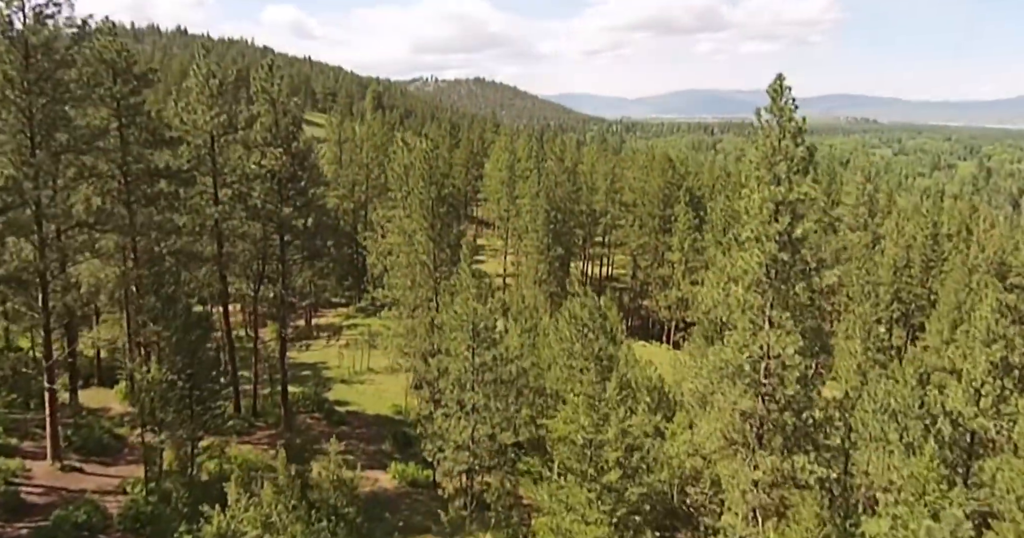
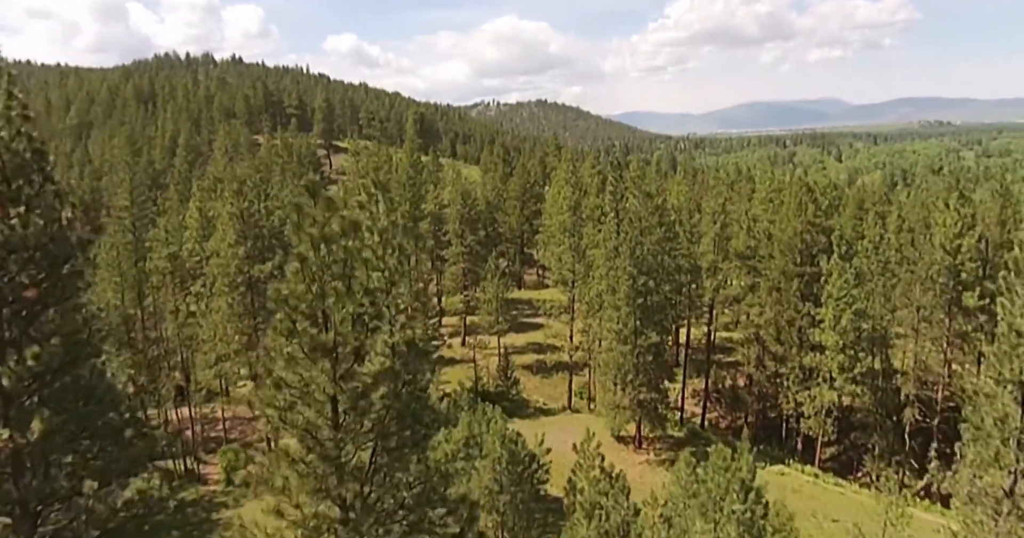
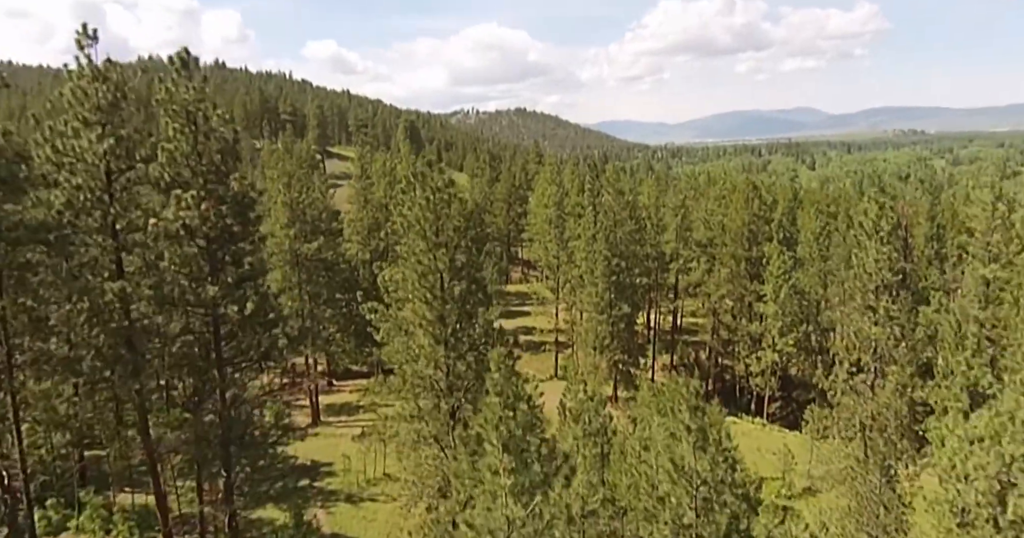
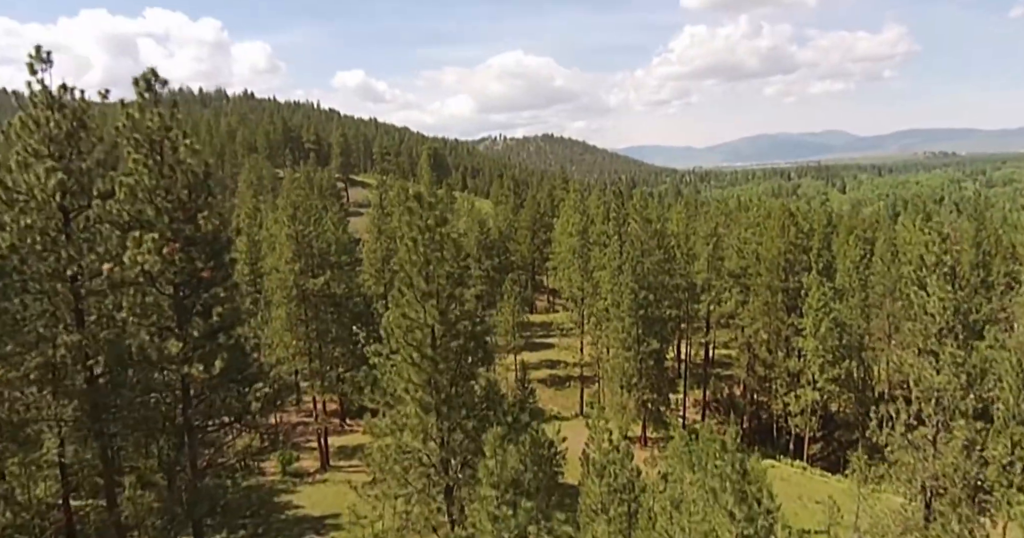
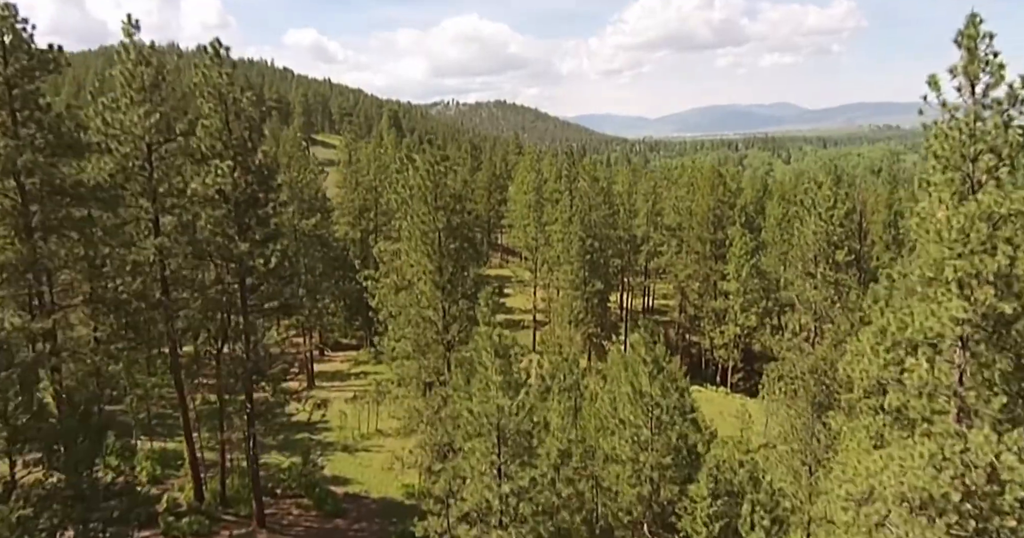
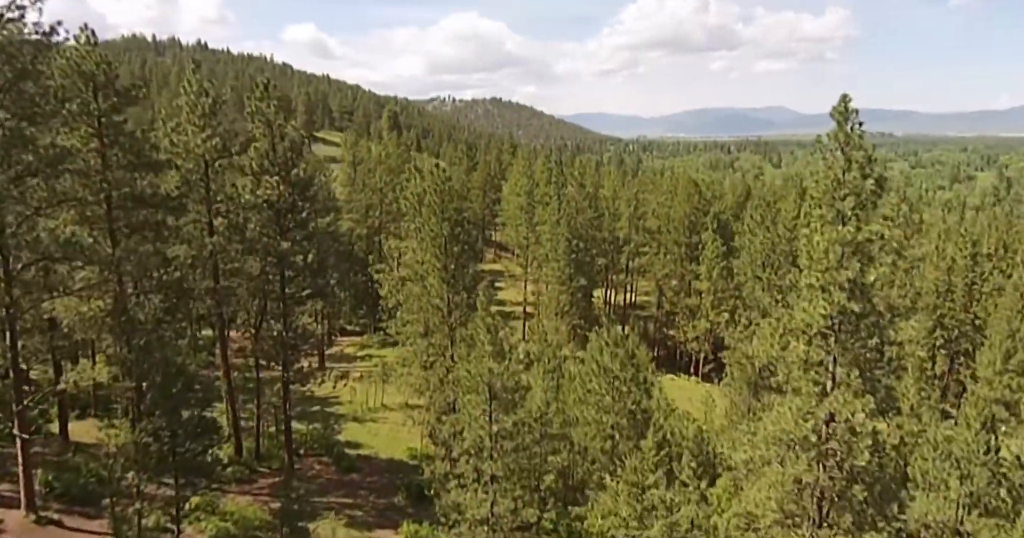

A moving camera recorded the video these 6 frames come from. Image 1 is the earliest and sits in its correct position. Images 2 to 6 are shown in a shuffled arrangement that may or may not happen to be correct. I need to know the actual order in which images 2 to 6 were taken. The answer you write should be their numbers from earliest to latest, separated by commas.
6, 5, 3, 4, 2
